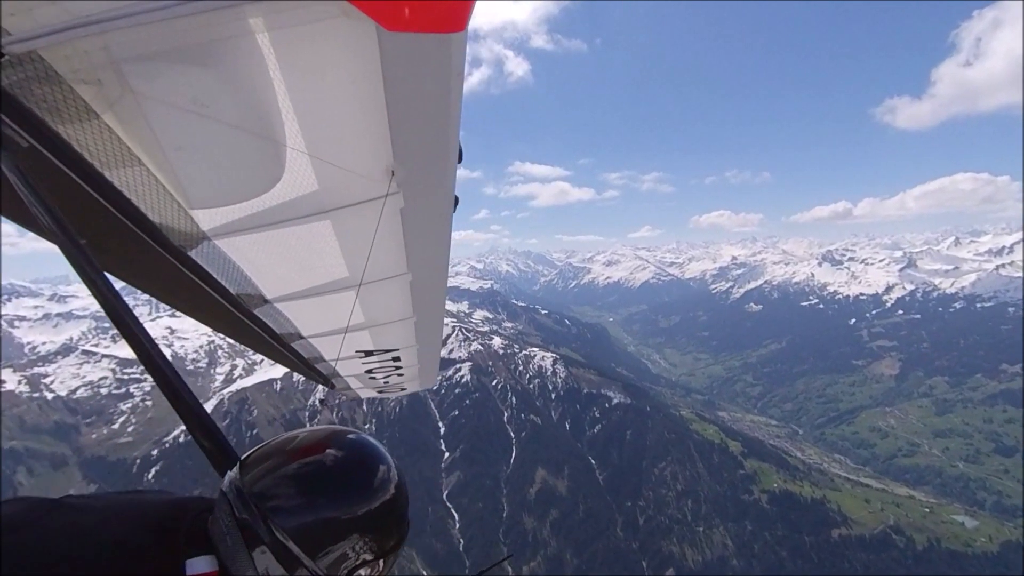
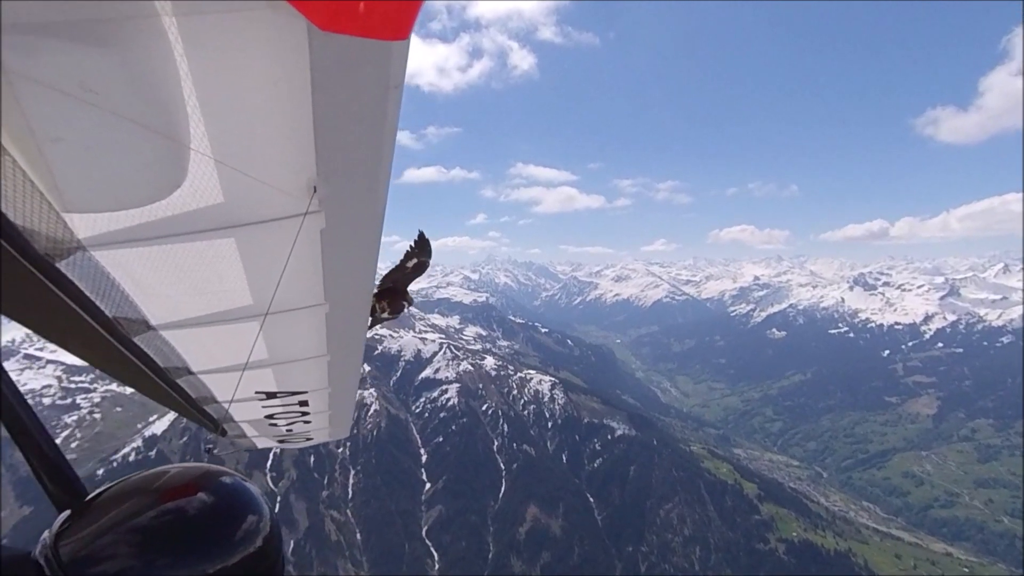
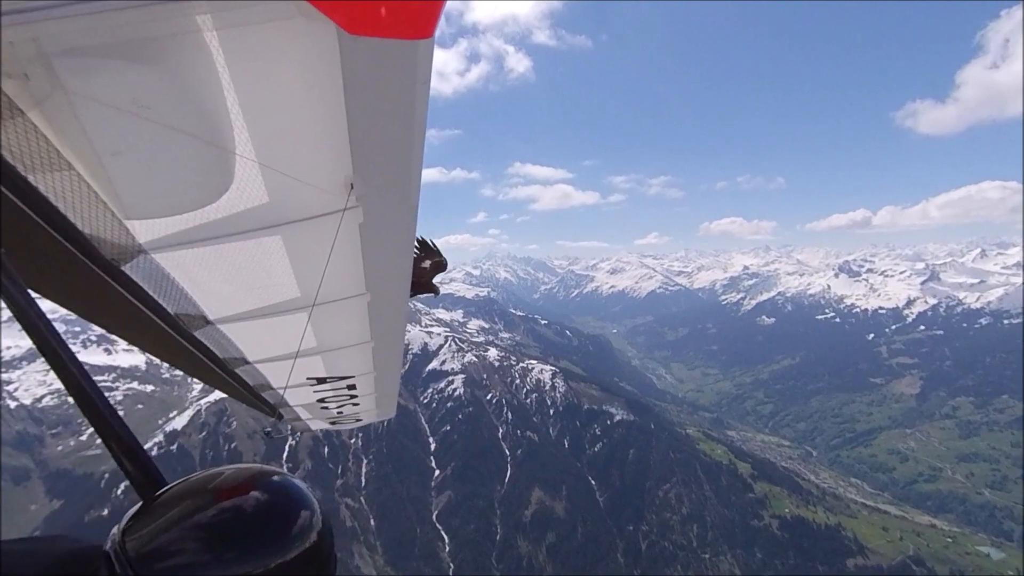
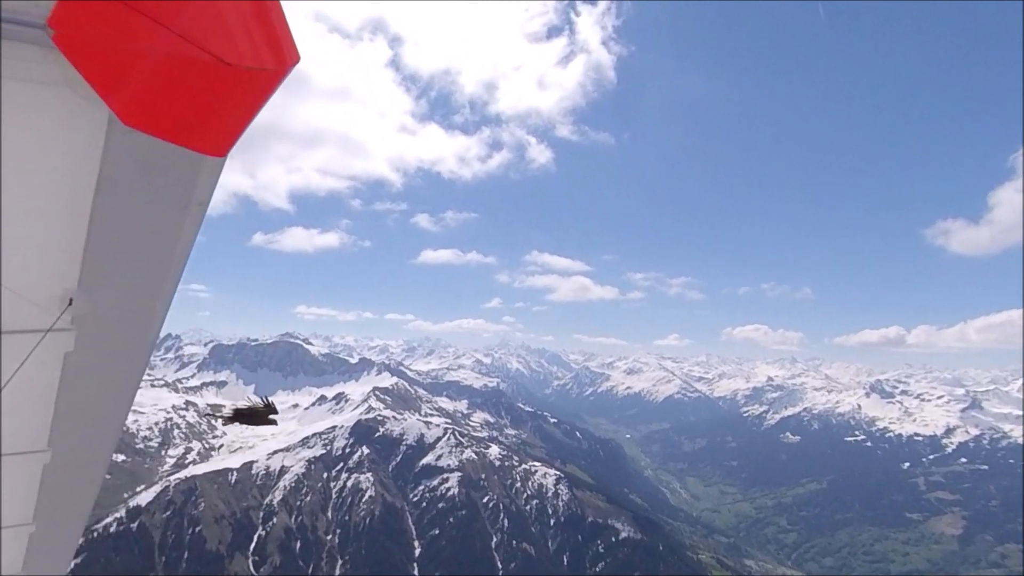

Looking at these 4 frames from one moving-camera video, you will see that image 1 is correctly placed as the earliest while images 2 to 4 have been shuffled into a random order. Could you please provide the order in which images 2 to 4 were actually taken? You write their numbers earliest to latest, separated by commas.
3, 2, 4
